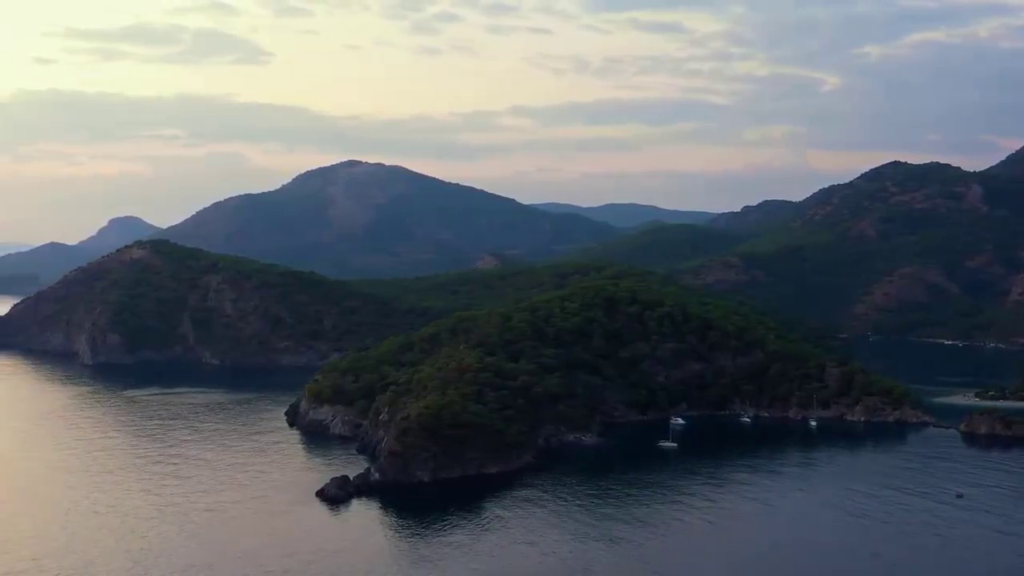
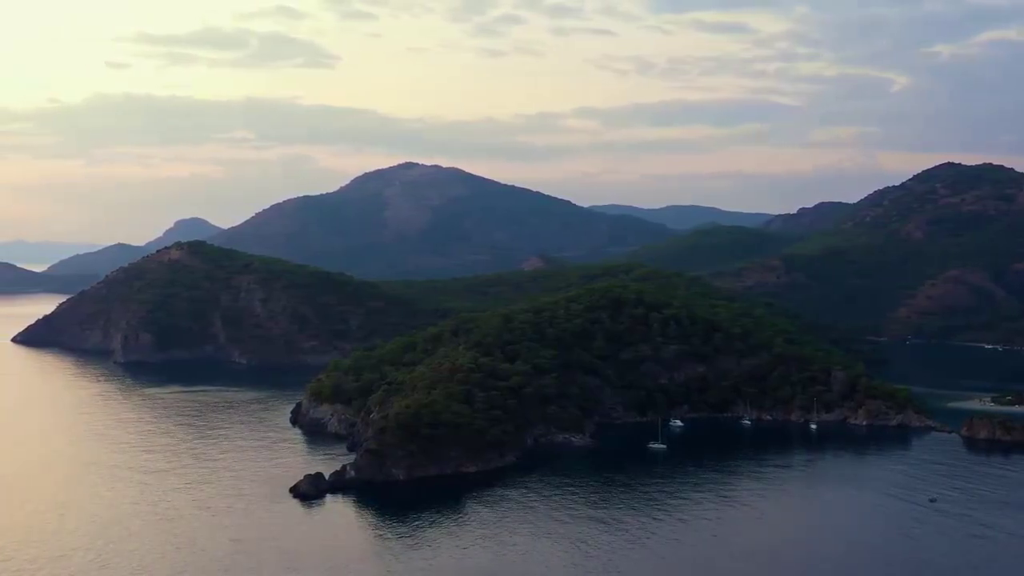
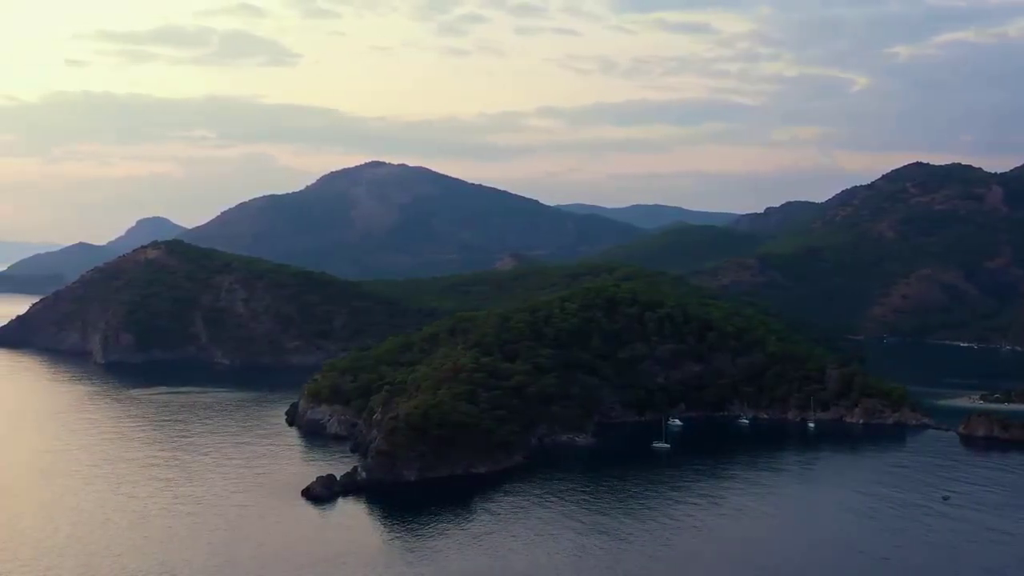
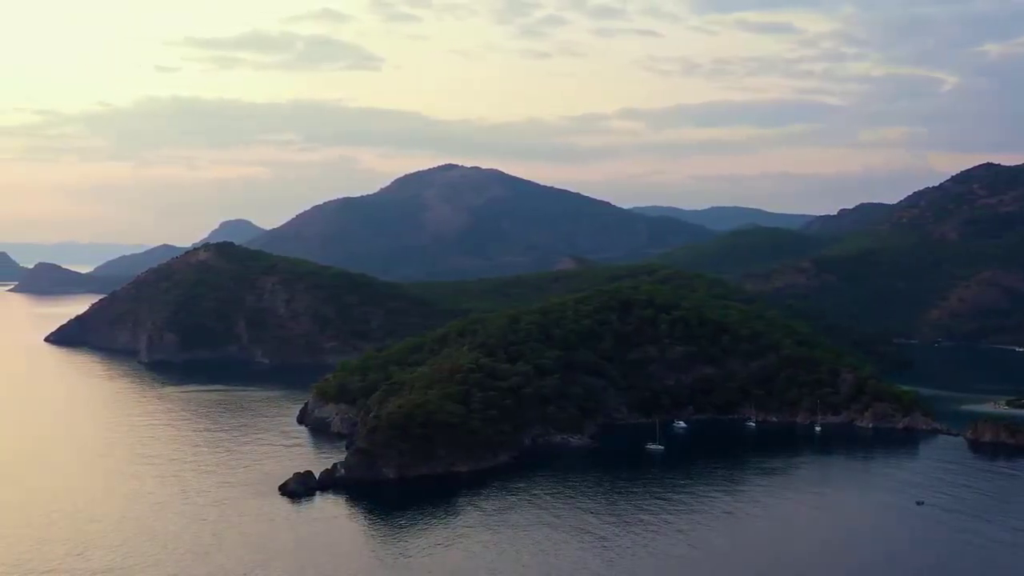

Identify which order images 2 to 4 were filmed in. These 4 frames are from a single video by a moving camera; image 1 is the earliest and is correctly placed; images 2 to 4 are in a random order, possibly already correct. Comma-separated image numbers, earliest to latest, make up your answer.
3, 2, 4
